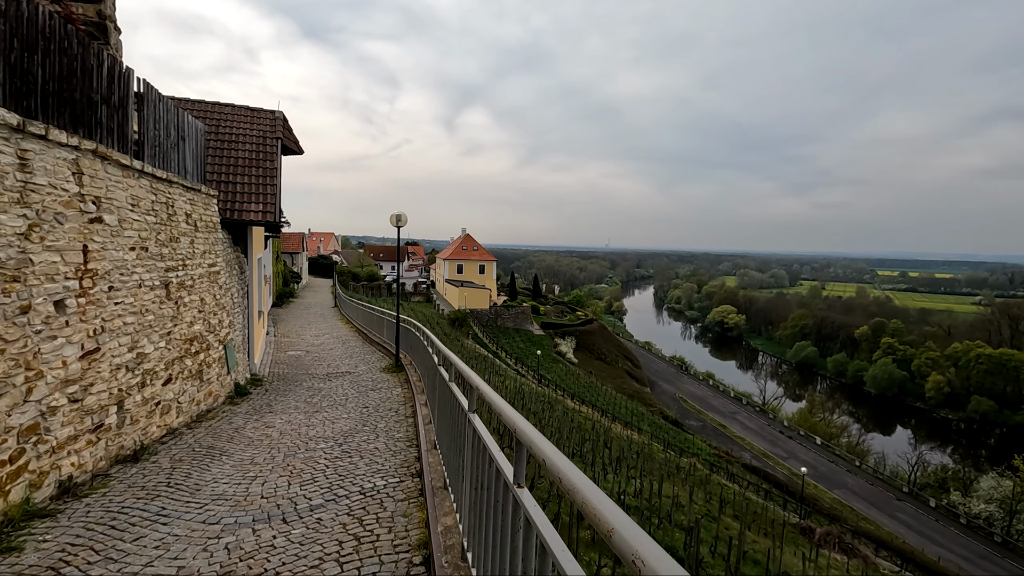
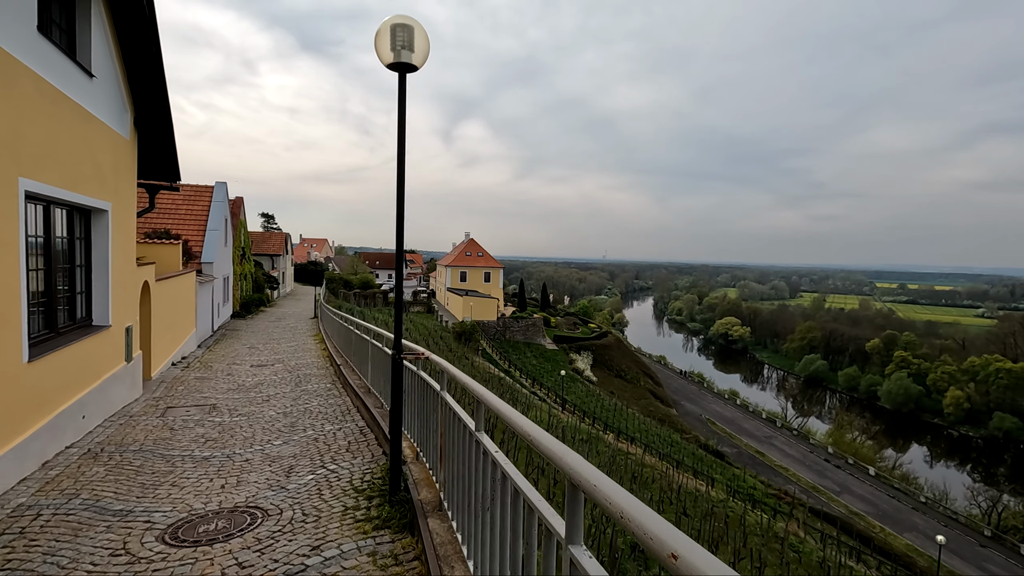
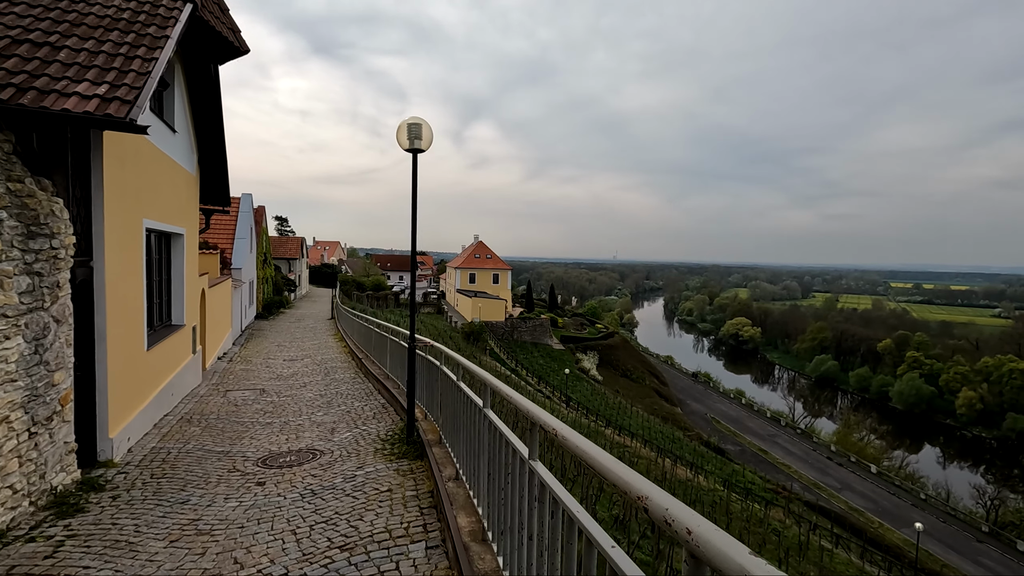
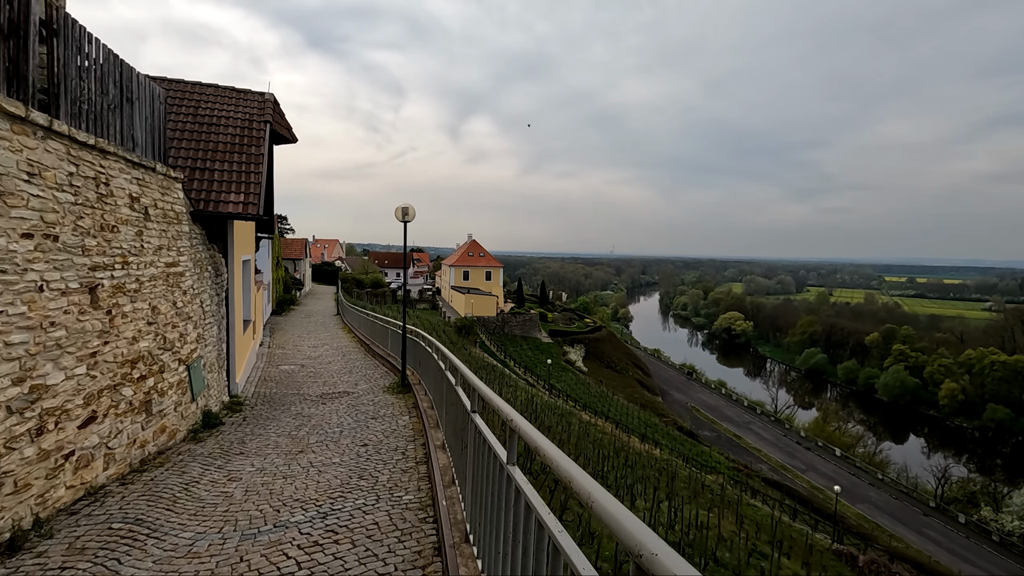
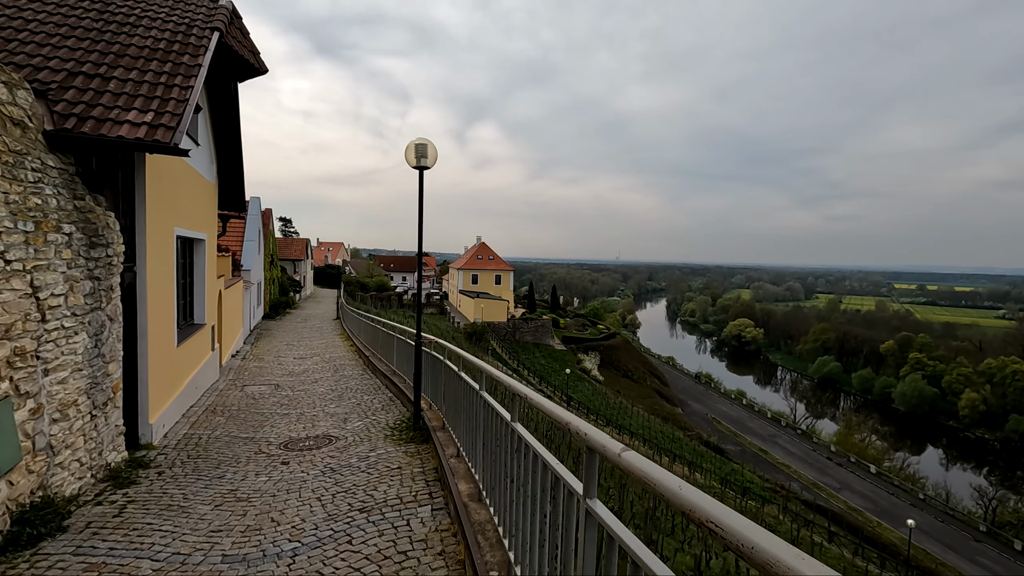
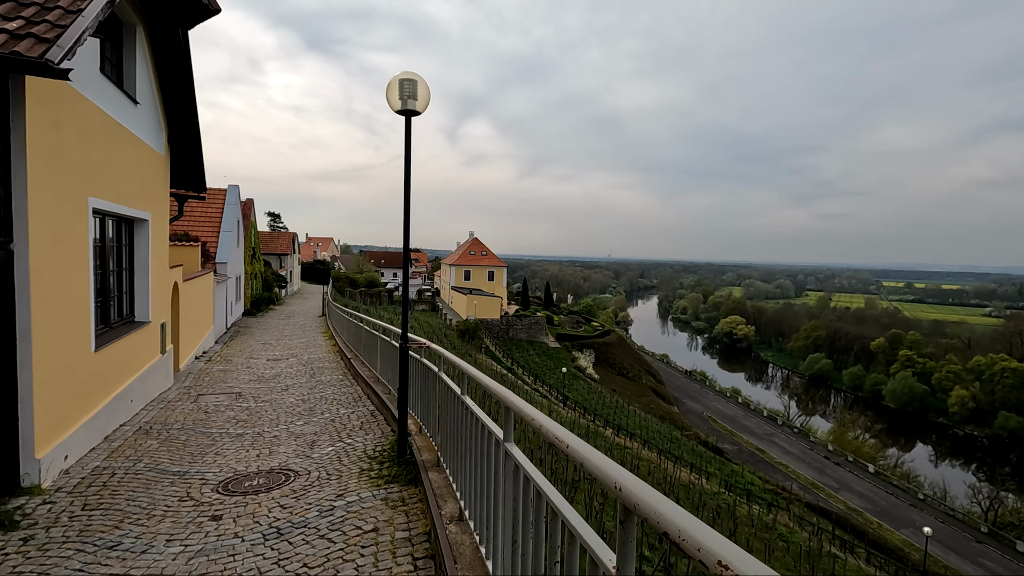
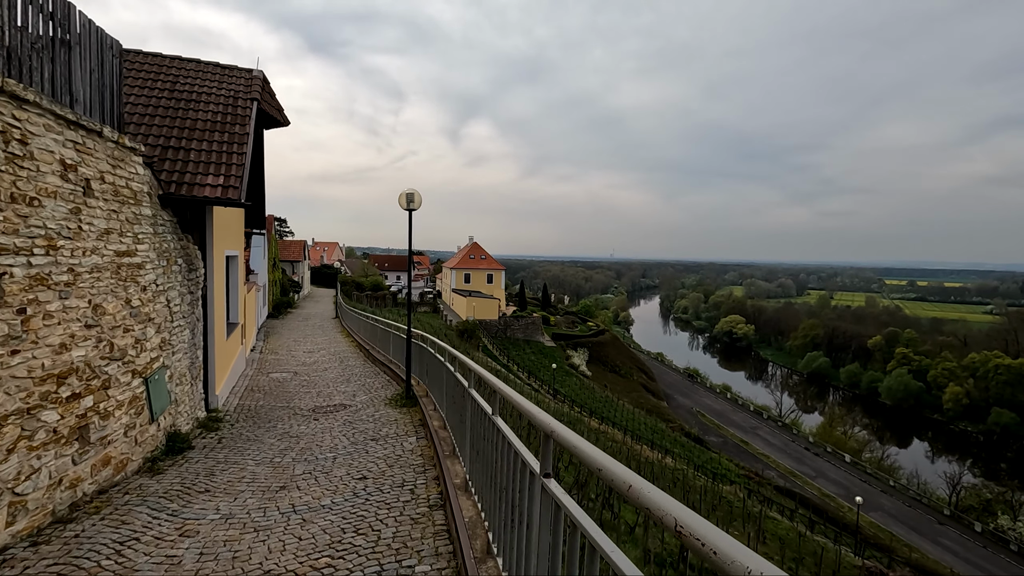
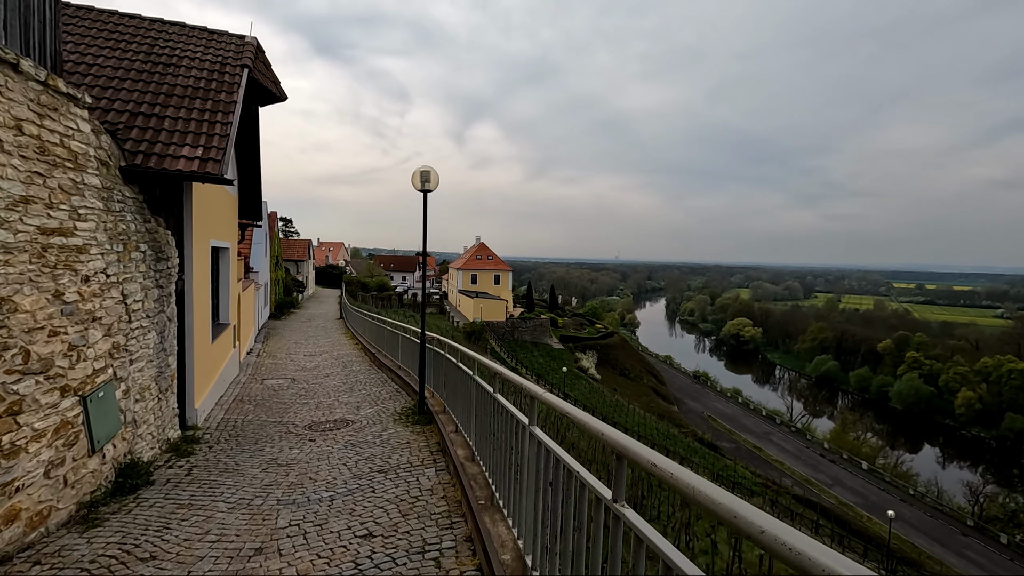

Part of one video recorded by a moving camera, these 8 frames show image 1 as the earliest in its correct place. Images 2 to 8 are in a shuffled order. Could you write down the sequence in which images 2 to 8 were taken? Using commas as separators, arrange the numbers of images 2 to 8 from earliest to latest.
4, 7, 8, 5, 3, 6, 2
